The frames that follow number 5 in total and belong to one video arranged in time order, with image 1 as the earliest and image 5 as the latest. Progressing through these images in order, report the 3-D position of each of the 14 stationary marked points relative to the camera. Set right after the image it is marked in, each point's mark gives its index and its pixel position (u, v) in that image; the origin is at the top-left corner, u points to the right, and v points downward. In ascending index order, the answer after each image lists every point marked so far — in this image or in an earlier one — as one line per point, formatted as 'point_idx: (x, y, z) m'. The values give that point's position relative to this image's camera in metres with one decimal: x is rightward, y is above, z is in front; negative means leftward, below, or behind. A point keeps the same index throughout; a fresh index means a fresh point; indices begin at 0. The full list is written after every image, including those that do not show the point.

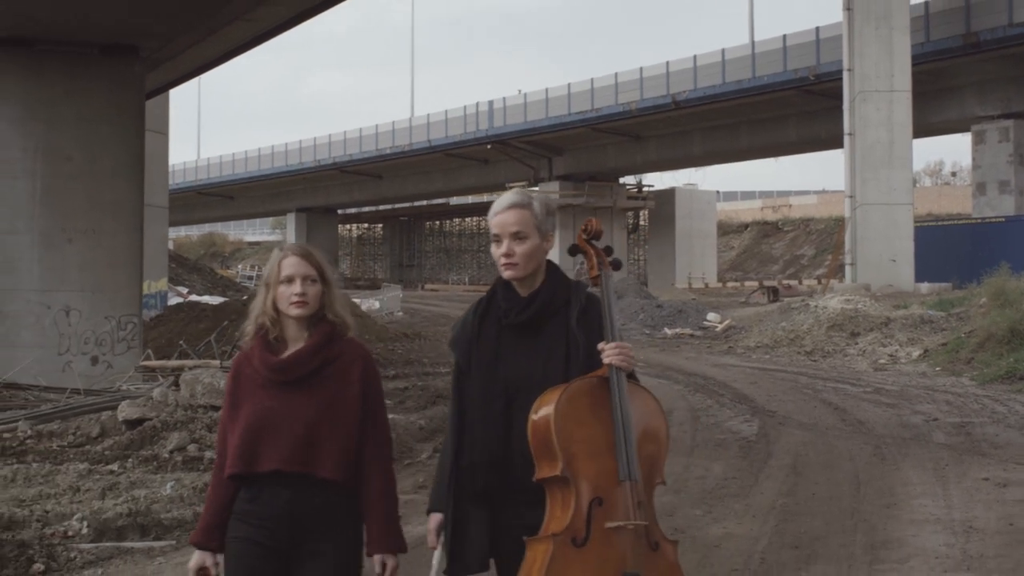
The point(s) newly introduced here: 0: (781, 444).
0: (+1.3, -0.8, +8.2) m
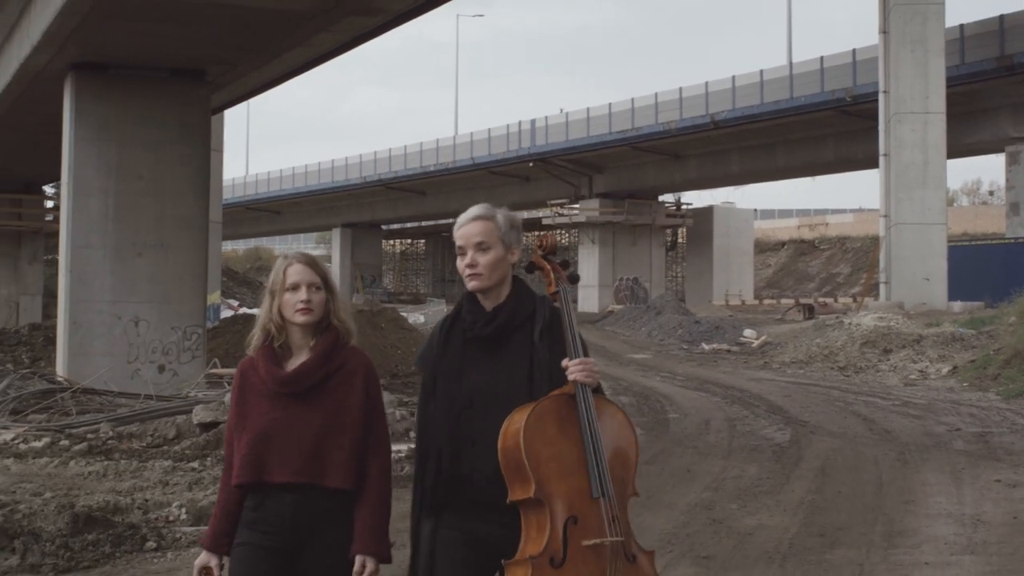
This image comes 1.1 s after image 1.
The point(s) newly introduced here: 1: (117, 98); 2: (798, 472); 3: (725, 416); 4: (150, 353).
0: (+1.6, -0.8, +8.9) m
1: (-3.7, +1.8, +15.6) m
2: (+1.3, -0.8, +7.8) m
3: (+1.5, -0.9, +12.2) m
4: (-3.4, -0.6, +15.7) m
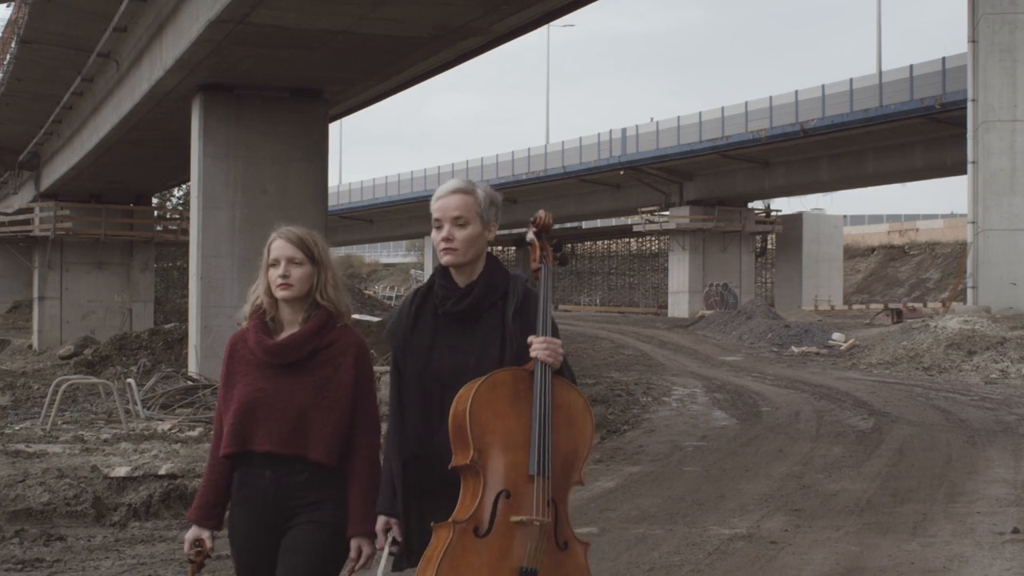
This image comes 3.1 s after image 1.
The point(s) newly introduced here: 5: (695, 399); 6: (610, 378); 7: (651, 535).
0: (+2.2, -0.9, +9.9) m
1: (-2.7, +1.7, +16.9) m
2: (+1.9, -0.8, +8.8) m
3: (+2.4, -0.9, +13.3) m
4: (-2.3, -0.7, +17.0) m
5: (+1.7, -1.0, +15.9) m
6: (+1.1, -1.1, +20.0) m
7: (+0.5, -0.9, +6.2) m
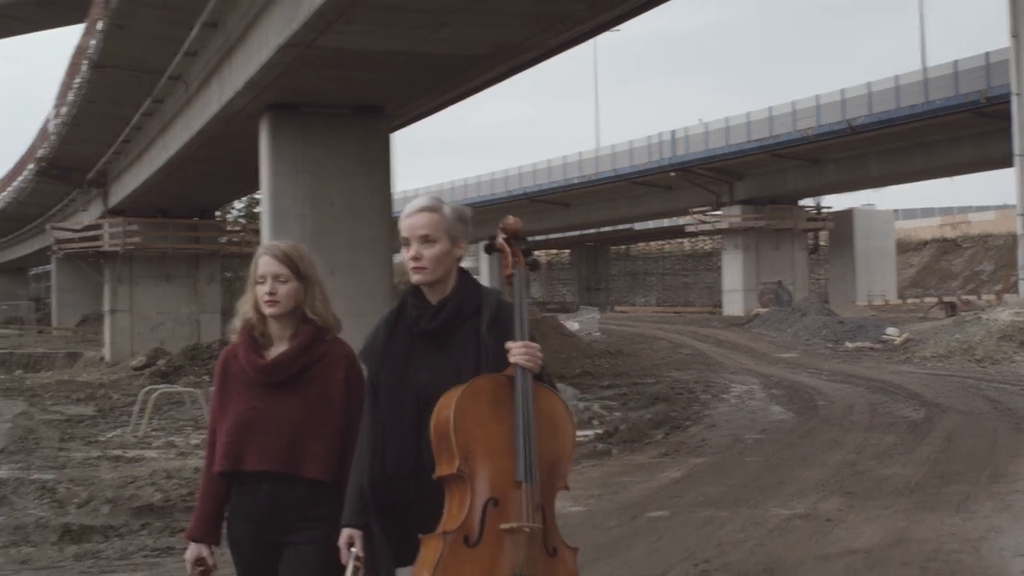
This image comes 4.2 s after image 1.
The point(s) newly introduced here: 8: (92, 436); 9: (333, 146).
0: (+2.6, -0.8, +10.5) m
1: (-2.1, +1.6, +17.6) m
2: (+2.3, -0.8, +9.4) m
3: (+2.9, -0.9, +13.8) m
4: (-1.7, -0.8, +17.7) m
5: (+2.3, -1.0, +16.5) m
6: (+1.9, -1.1, +20.5) m
7: (+0.8, -0.9, +6.8) m
8: (-3.4, -1.2, +13.9) m
9: (-1.9, +1.5, +17.8) m
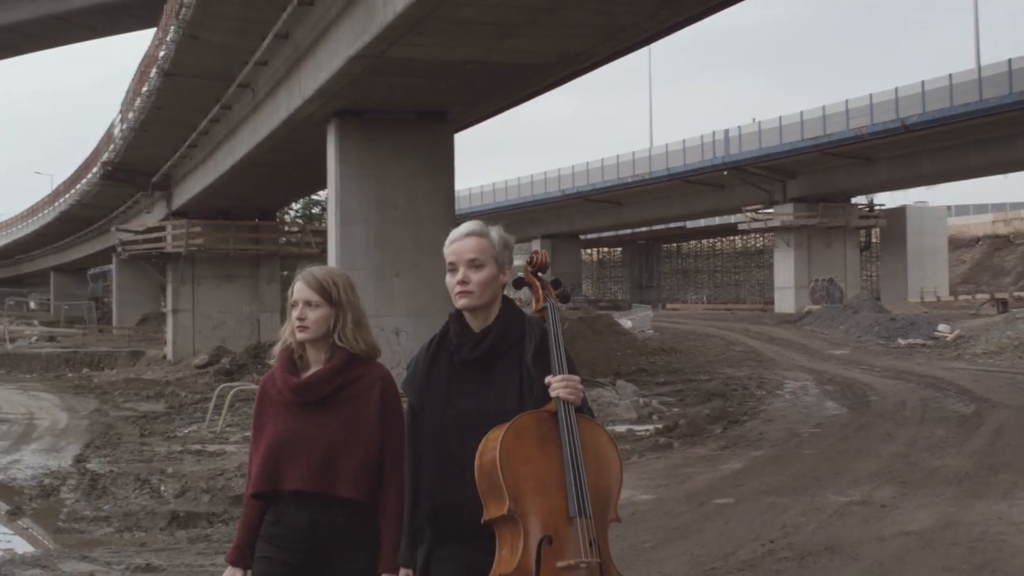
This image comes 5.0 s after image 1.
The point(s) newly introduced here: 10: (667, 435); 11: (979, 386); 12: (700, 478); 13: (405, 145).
0: (+3.1, -0.8, +10.9) m
1: (-1.5, +1.6, +18.2) m
2: (+2.7, -0.8, +9.8) m
3: (+3.4, -0.9, +14.2) m
4: (-1.1, -0.8, +18.2) m
5: (+2.9, -1.0, +16.9) m
6: (+2.6, -1.1, +21.0) m
7: (+1.1, -0.9, +7.2) m
8: (-2.9, -1.2, +14.5) m
9: (-1.2, +1.5, +18.3) m
10: (+1.1, -1.0, +11.8) m
11: (+4.2, -0.9, +15.3) m
12: (+0.9, -1.0, +8.5) m
13: (-1.1, +1.6, +18.4) m
